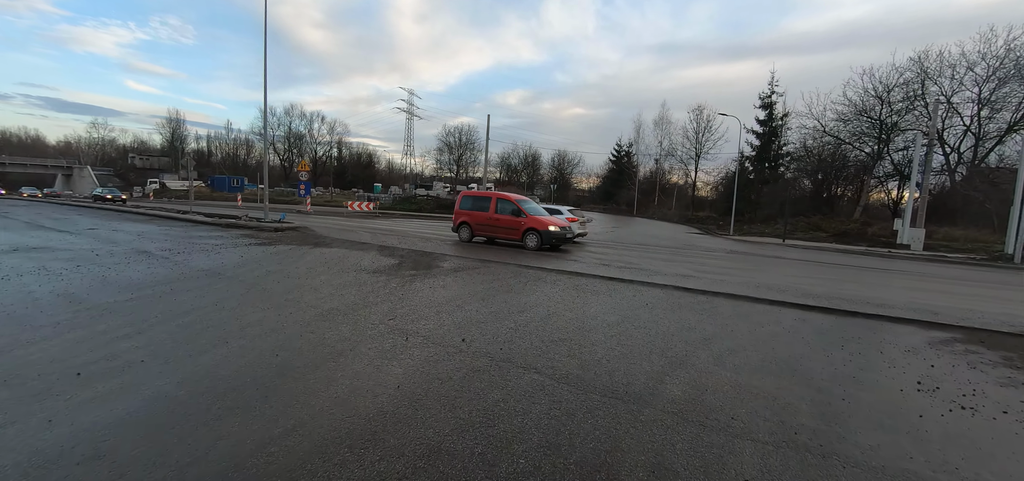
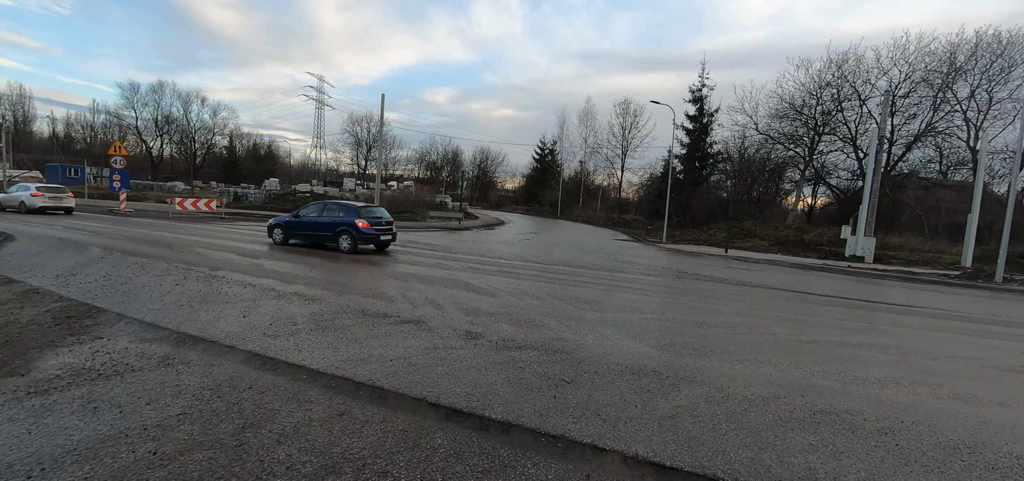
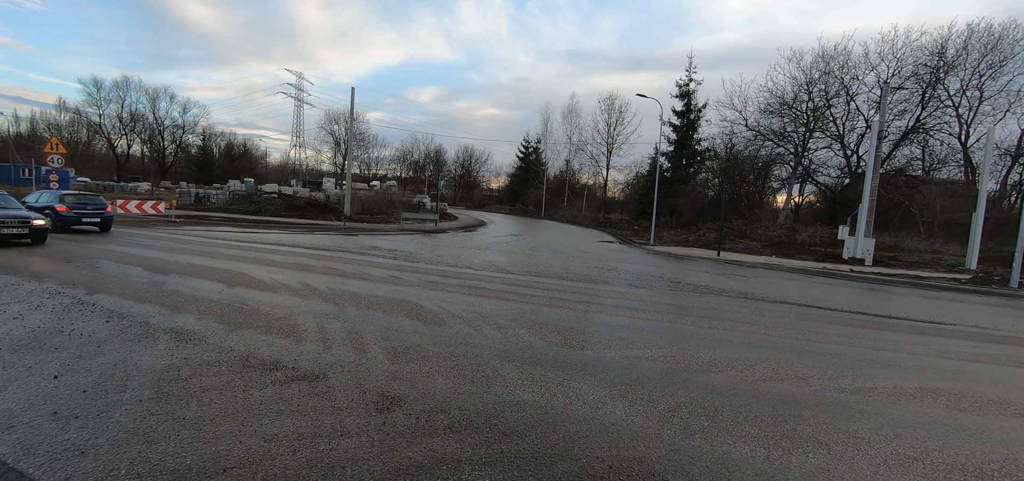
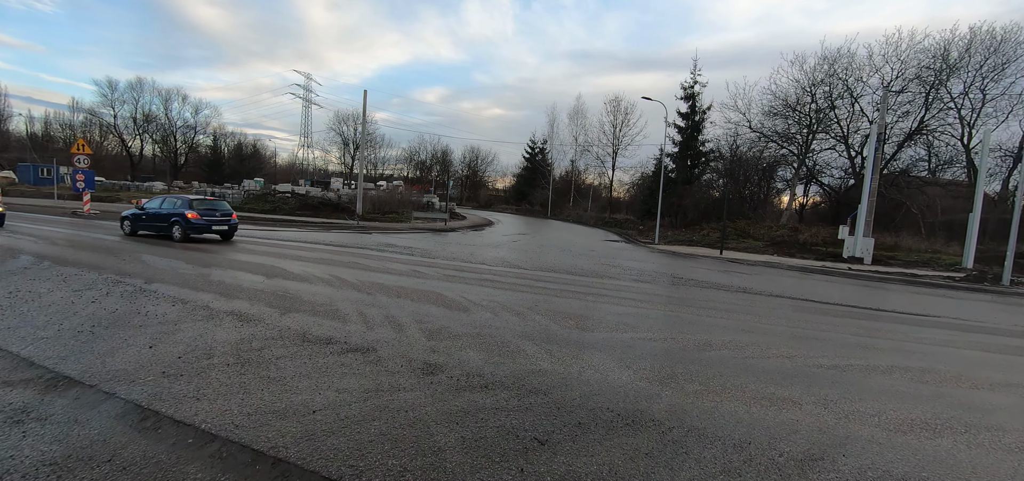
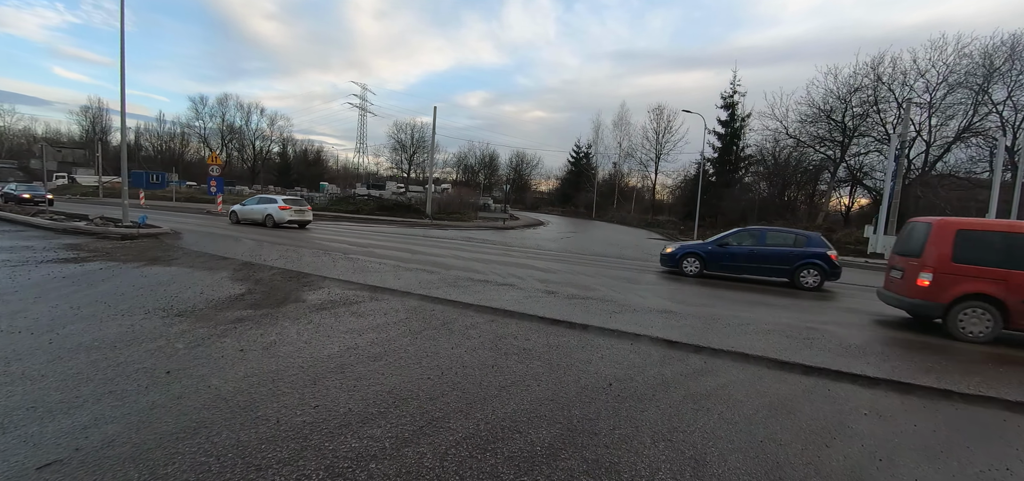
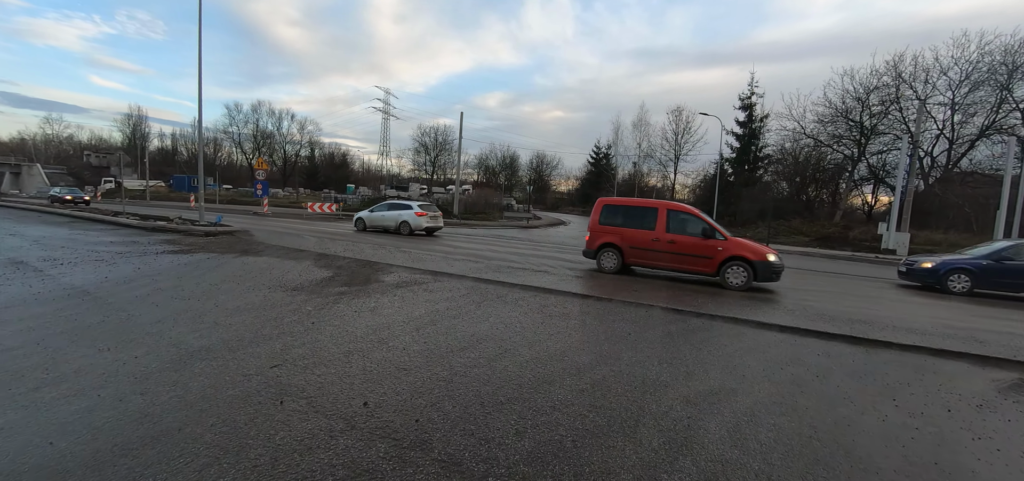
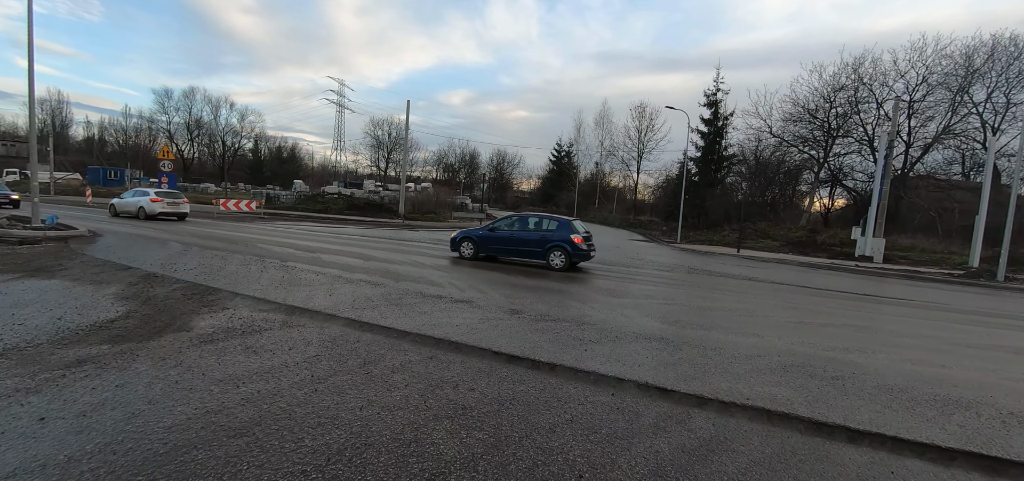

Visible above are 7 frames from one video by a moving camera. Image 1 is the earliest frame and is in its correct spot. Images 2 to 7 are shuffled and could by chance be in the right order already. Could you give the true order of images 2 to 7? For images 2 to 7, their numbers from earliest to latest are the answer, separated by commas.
6, 5, 7, 2, 4, 3
